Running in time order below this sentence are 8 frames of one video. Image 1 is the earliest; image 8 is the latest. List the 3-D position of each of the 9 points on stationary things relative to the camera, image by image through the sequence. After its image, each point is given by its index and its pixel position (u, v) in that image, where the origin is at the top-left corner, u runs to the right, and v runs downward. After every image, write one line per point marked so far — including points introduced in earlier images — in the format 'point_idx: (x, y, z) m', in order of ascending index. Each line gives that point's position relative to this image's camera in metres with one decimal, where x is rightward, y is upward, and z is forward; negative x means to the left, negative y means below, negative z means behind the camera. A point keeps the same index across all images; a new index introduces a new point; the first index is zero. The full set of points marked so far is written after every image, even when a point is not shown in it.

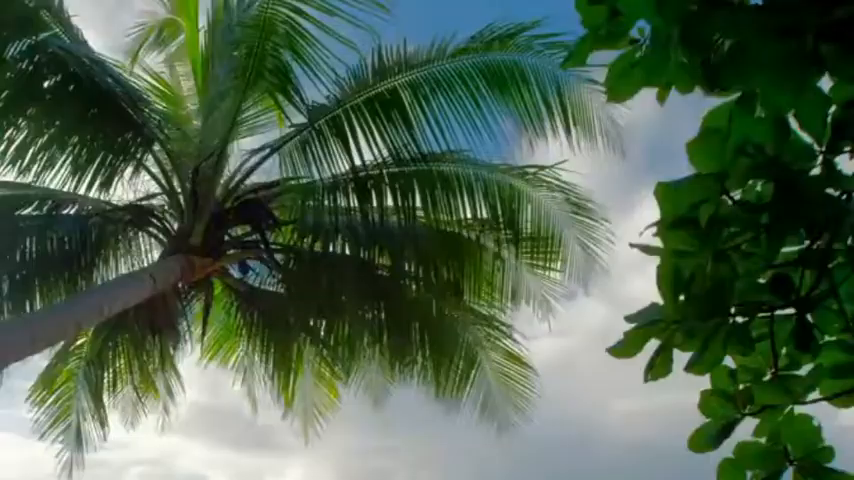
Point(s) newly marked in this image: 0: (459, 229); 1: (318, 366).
0: (+0.3, +0.1, +7.4) m
1: (-1.2, -1.5, +8.8) m
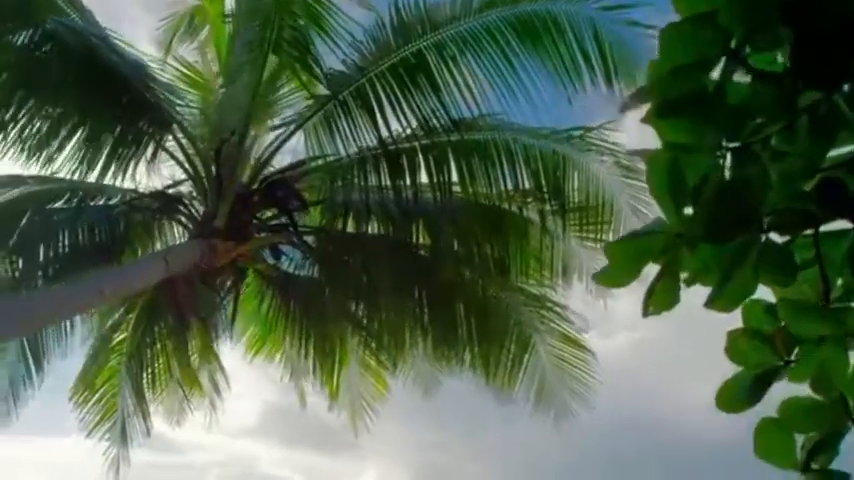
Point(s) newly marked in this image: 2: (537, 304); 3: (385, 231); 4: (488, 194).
0: (+0.7, +0.3, +6.9) m
1: (-0.7, -1.3, +8.4) m
2: (+1.1, -0.6, +7.7) m
3: (-0.4, +0.1, +6.9) m
4: (+0.5, +0.4, +6.7) m
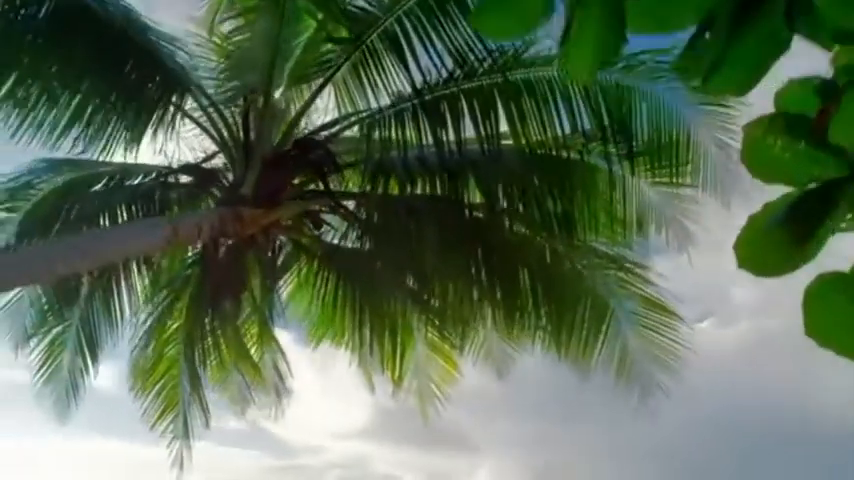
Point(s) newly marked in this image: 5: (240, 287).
0: (+1.1, +0.7, +6.1) m
1: (+0.1, -1.0, +7.8) m
2: (+1.7, -0.2, +6.8) m
3: (0.0, +0.4, +6.2) m
4: (+0.9, +0.8, +5.9) m
5: (-1.8, -0.5, +7.3) m
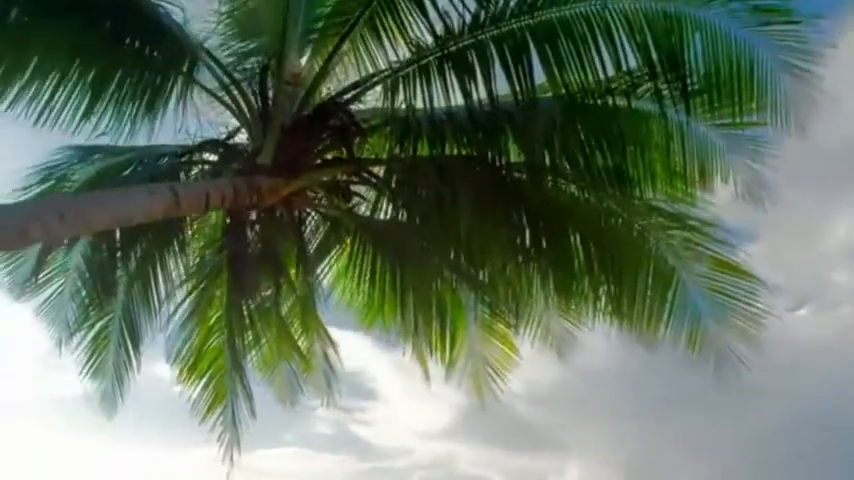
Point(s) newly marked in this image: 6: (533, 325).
0: (+1.3, +1.0, +5.5) m
1: (+0.6, -0.7, +7.2) m
2: (+2.0, +0.1, +6.1) m
3: (+0.3, +0.7, +5.7) m
4: (+1.1, +1.1, +5.3) m
5: (-1.4, -0.3, +6.9) m
6: (+1.0, -0.8, +7.4) m
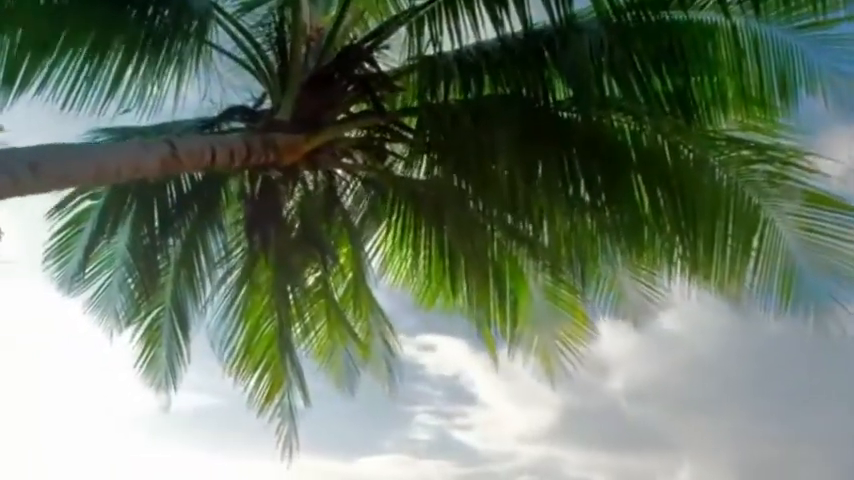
0: (+1.4, +1.4, +4.7) m
1: (+1.1, -0.4, +6.6) m
2: (+2.3, +0.6, +5.2) m
3: (+0.5, +1.0, +5.1) m
4: (+1.2, +1.5, +4.6) m
5: (-0.9, -0.1, +6.5) m
6: (+1.5, -0.4, +6.6) m
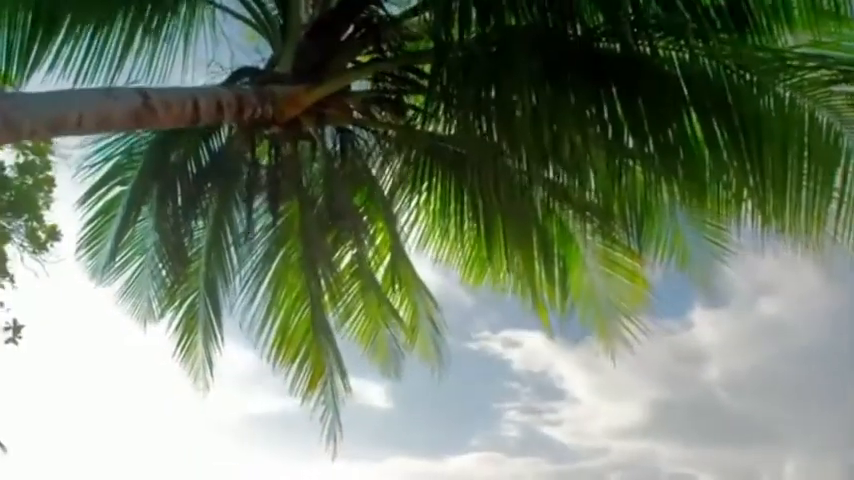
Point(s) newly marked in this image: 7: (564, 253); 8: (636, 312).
0: (+1.5, +1.8, +4.0) m
1: (+1.4, 0.0, +5.9) m
2: (+2.4, +1.0, +4.4) m
3: (+0.6, +1.3, +4.5) m
4: (+1.2, +1.8, +3.9) m
5: (-0.6, +0.2, +6.1) m
6: (+1.9, -0.1, +5.9) m
7: (+1.0, -0.1, +5.9) m
8: (+1.8, -0.6, +6.3) m
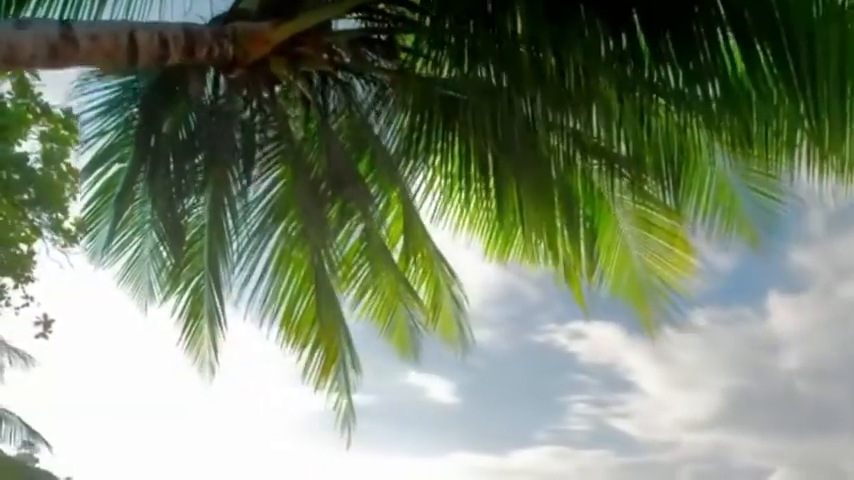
0: (+1.3, +2.1, +3.3) m
1: (+1.4, +0.2, +5.2) m
2: (+2.3, +1.3, +3.6) m
3: (+0.5, +1.6, +3.8) m
4: (+1.1, +2.1, +3.2) m
5: (-0.5, +0.4, +5.5) m
6: (+1.9, +0.2, +5.1) m
7: (+1.1, +0.2, +5.2) m
8: (+1.9, -0.3, +5.5) m
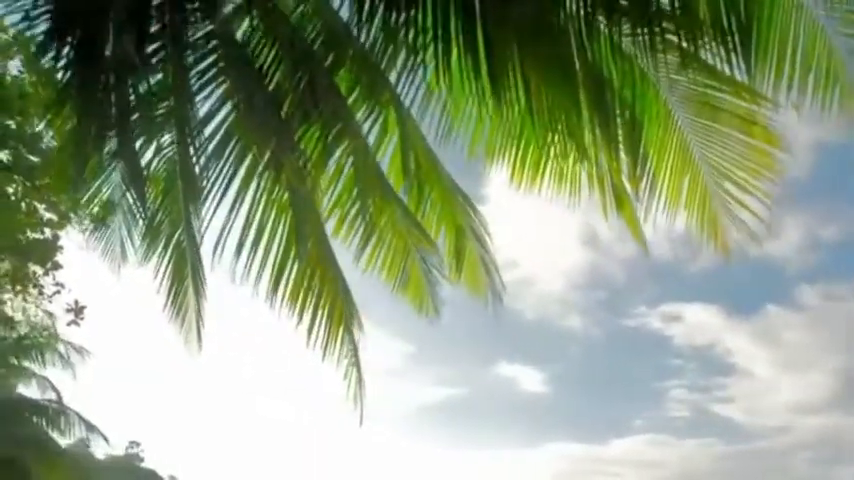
0: (+0.9, +2.6, +2.0) m
1: (+1.4, +0.8, +3.8) m
2: (+2.0, +1.9, +2.2) m
3: (+0.2, +2.0, +2.6) m
4: (+0.7, +2.6, +1.9) m
5: (-0.6, +0.8, +4.4) m
6: (+1.8, +0.8, +3.8) m
7: (+1.0, +0.7, +3.9) m
8: (+1.9, +0.3, +4.1) m
